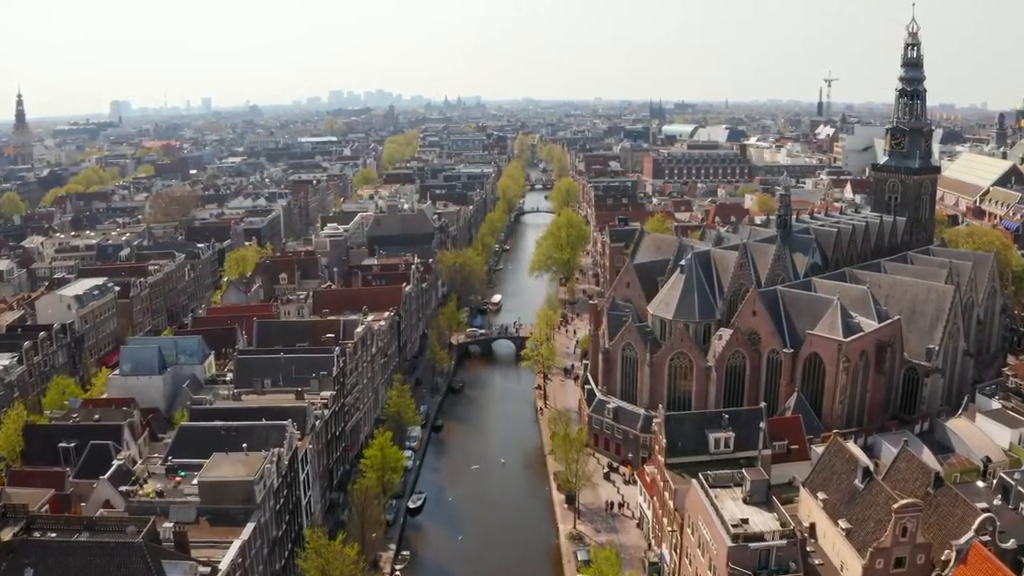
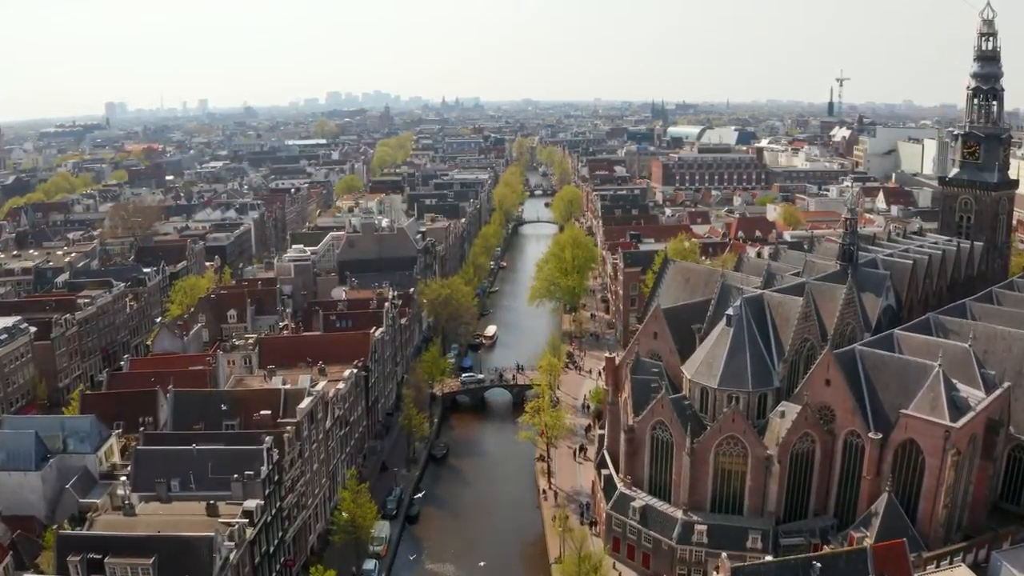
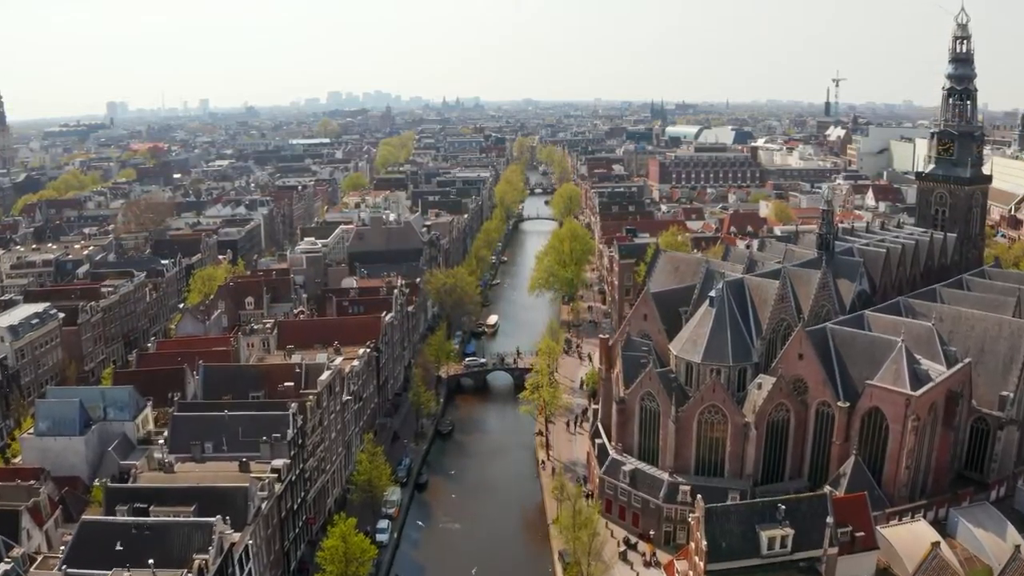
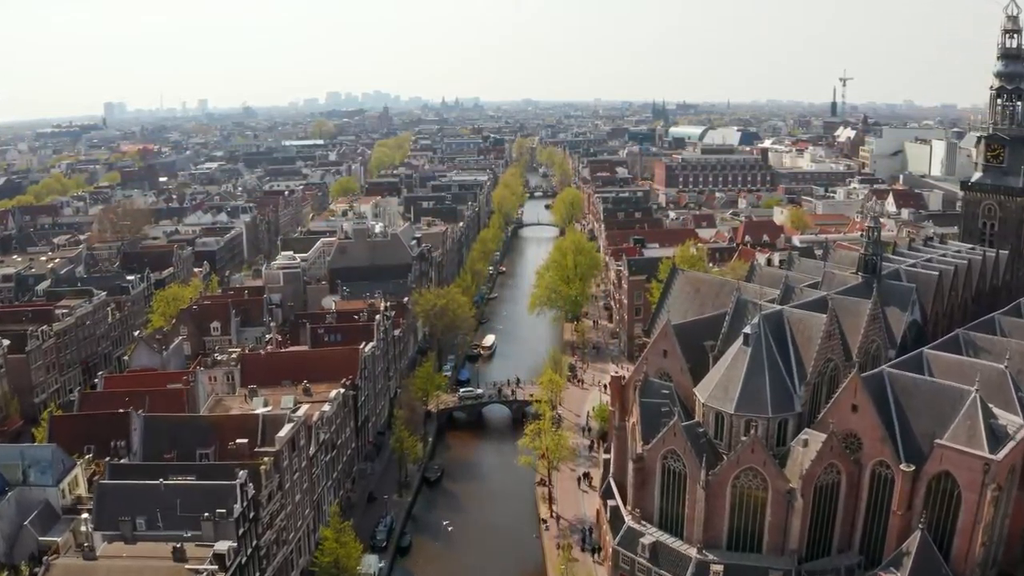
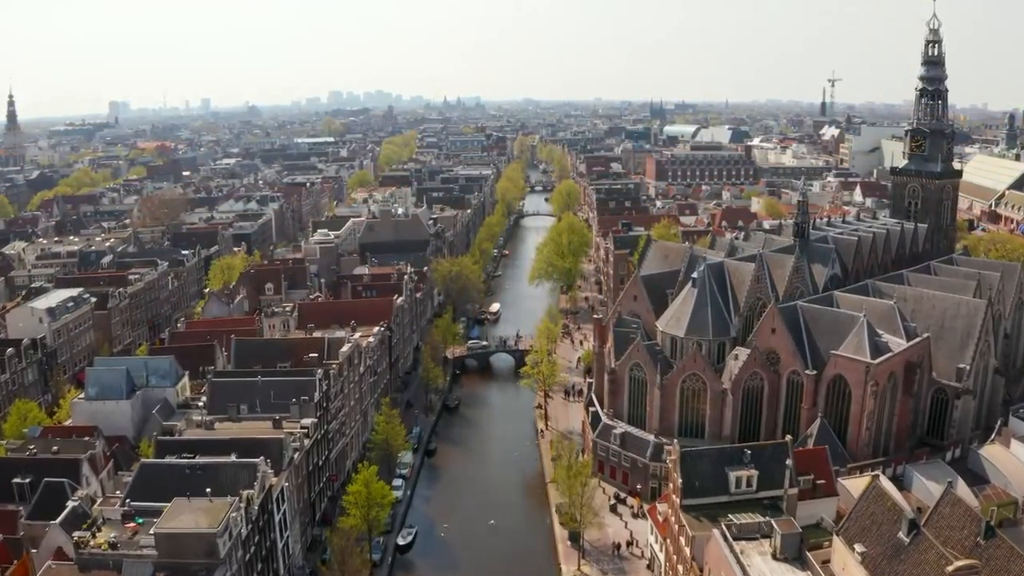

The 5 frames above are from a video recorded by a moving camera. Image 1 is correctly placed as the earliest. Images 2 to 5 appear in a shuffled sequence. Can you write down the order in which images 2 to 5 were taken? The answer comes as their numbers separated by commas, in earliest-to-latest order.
5, 3, 2, 4
